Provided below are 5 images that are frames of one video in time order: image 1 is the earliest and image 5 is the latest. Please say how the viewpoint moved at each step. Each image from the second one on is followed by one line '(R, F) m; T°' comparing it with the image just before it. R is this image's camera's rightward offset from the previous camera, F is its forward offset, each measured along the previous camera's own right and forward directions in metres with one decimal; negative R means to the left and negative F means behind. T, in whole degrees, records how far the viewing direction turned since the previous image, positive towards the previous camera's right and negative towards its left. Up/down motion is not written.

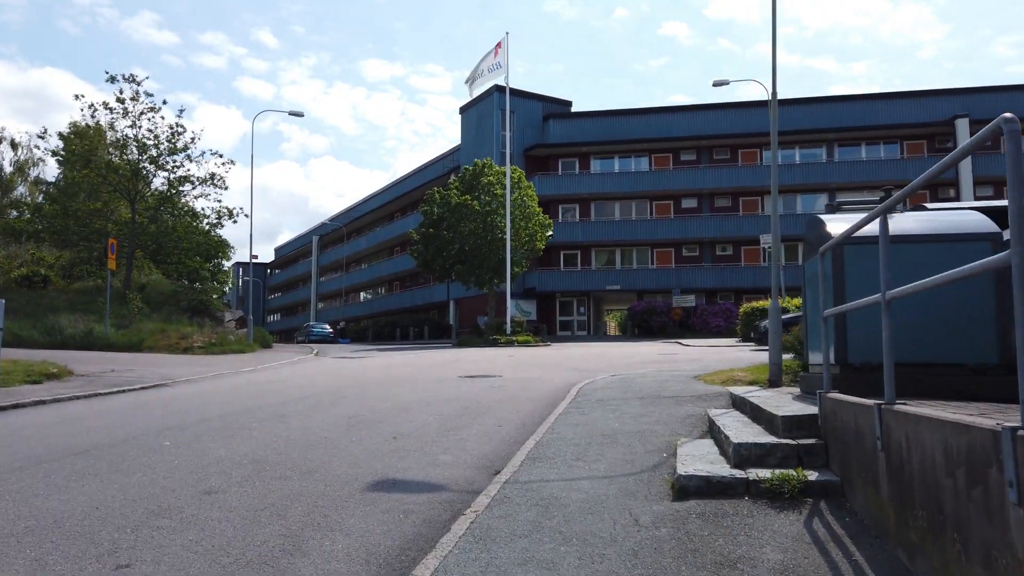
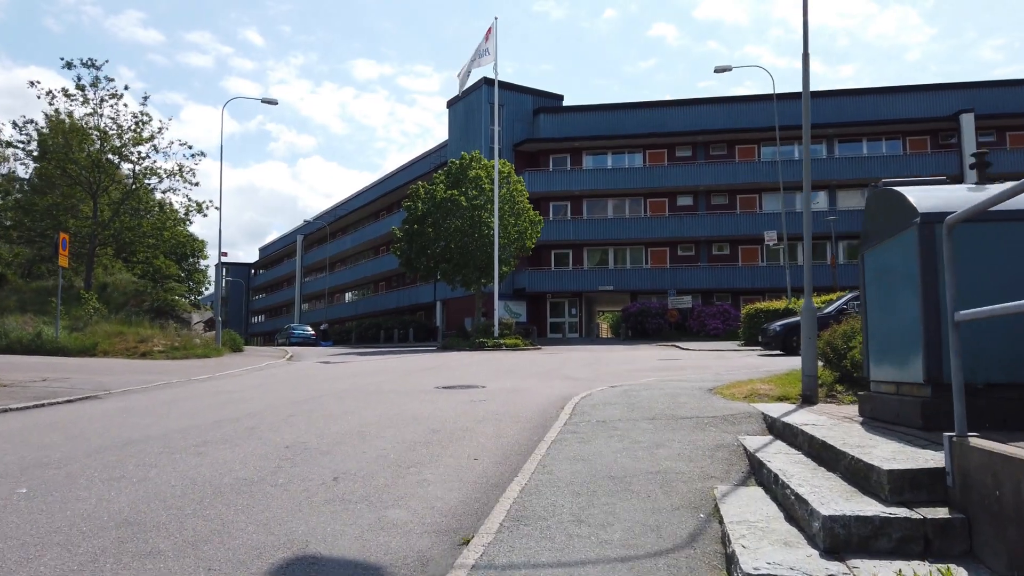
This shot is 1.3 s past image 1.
(+0.1, +2.0) m; +1°
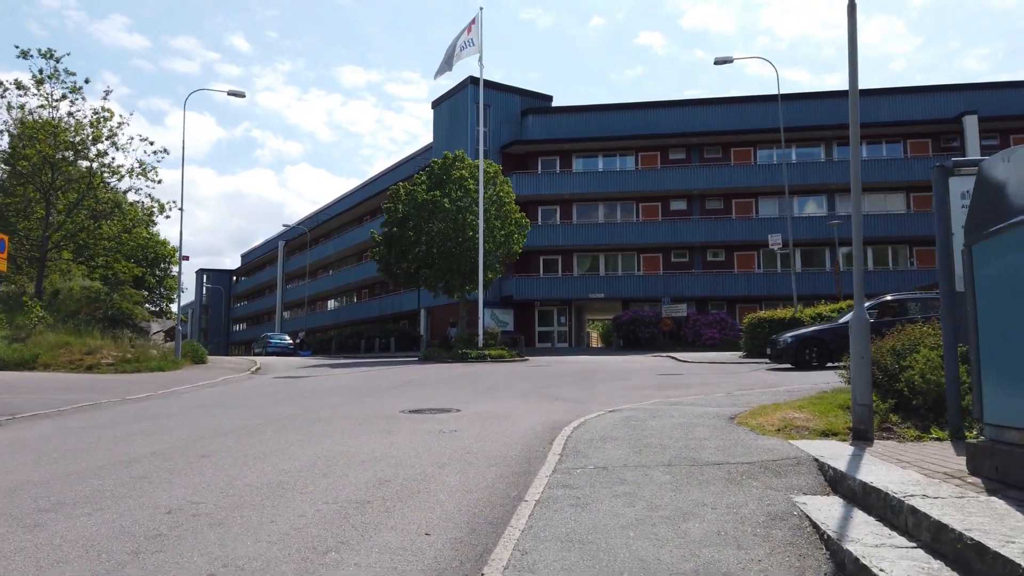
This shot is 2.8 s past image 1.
(+0.1, +2.1) m; +1°
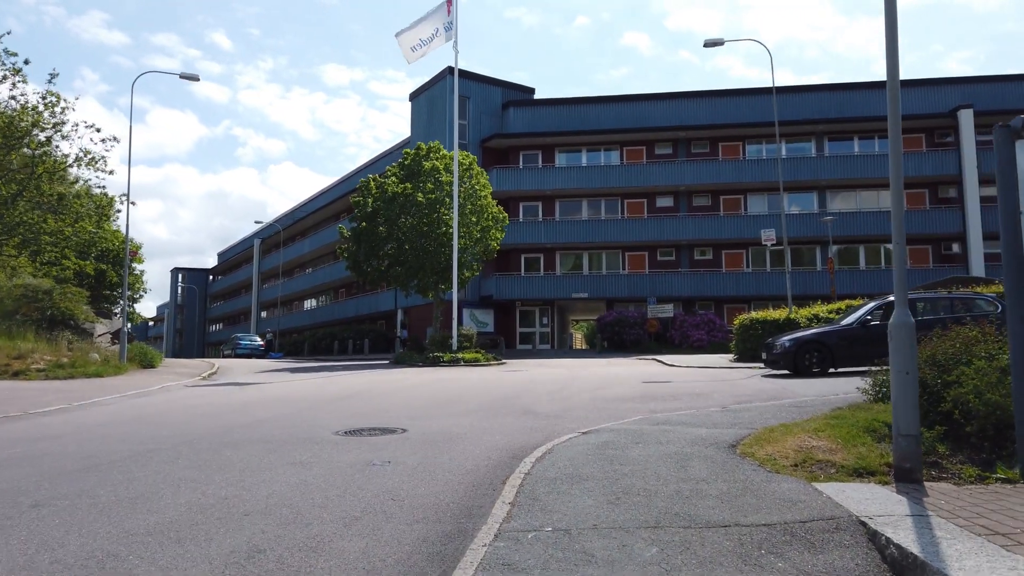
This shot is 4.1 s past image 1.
(+0.4, +1.9) m; +1°
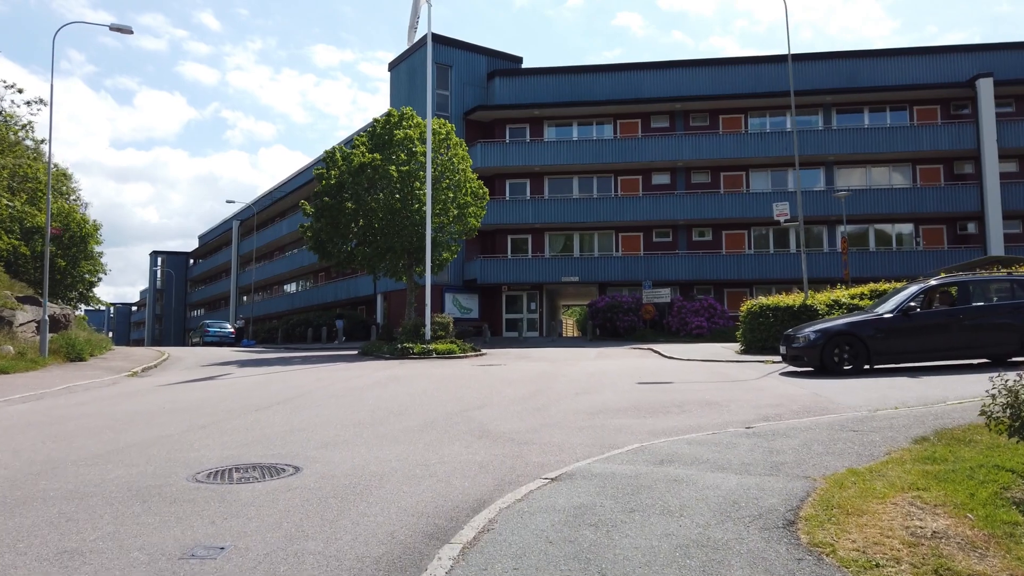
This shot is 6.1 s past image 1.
(+0.5, +3.0) m; 0°
